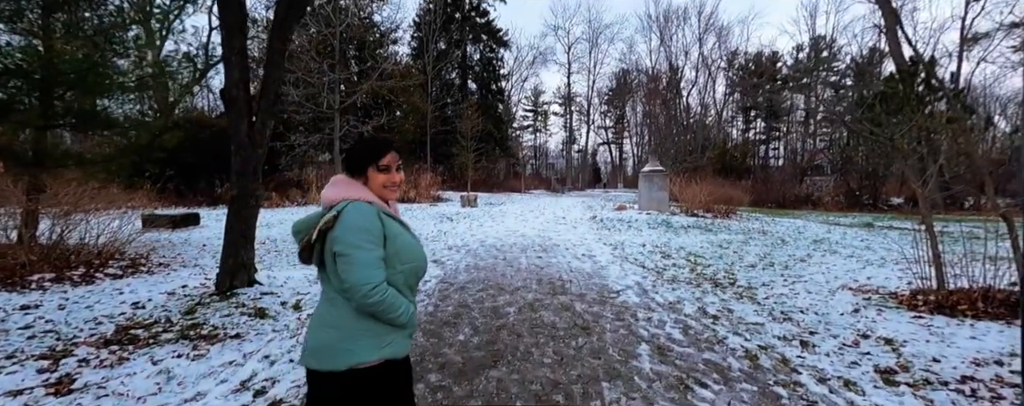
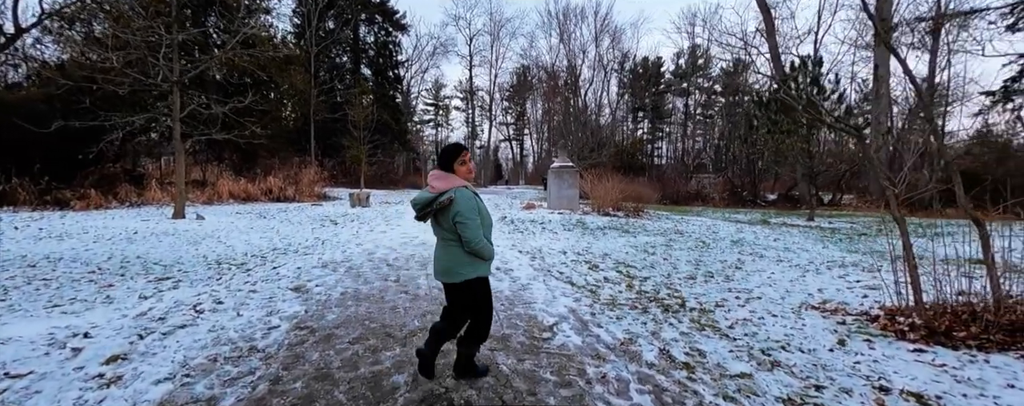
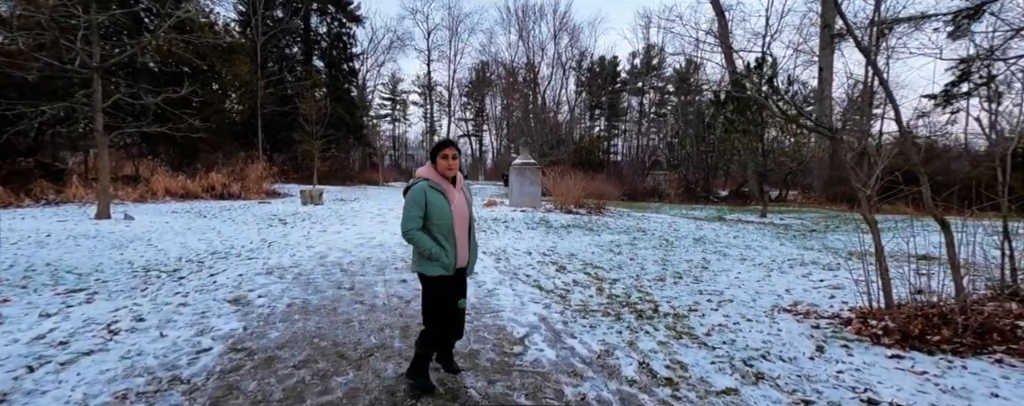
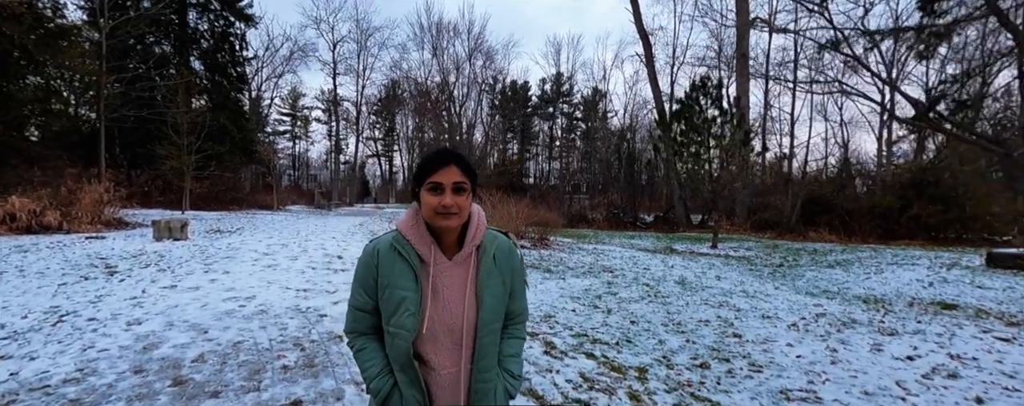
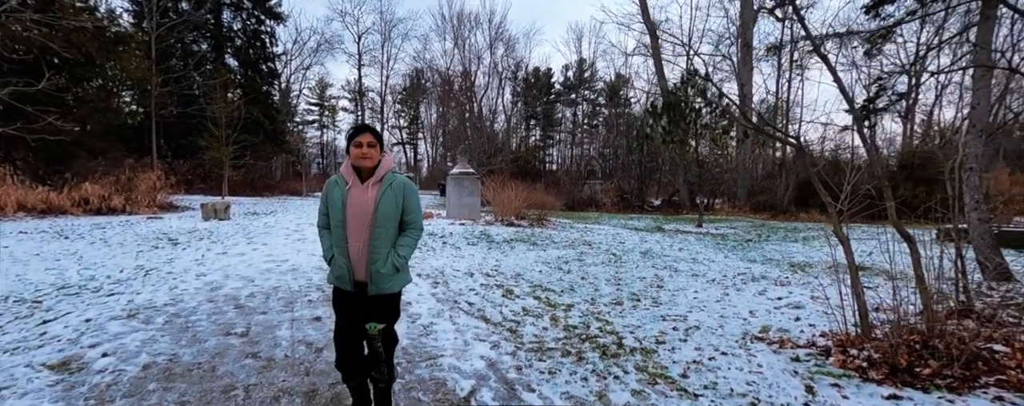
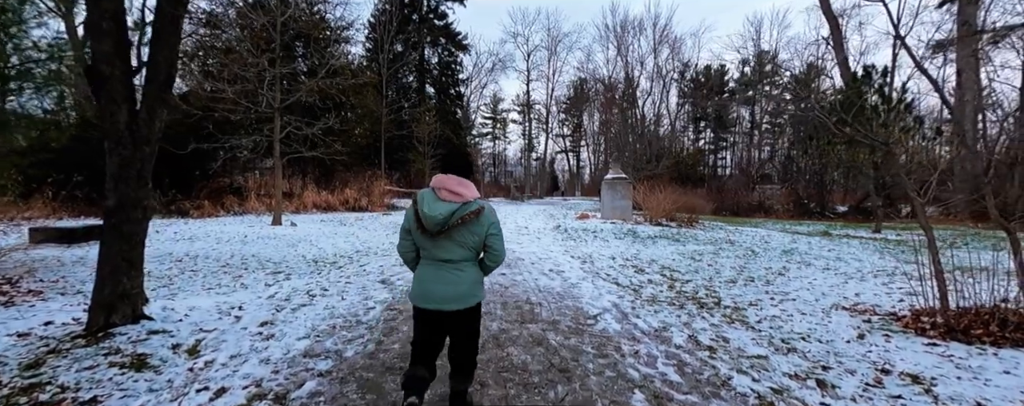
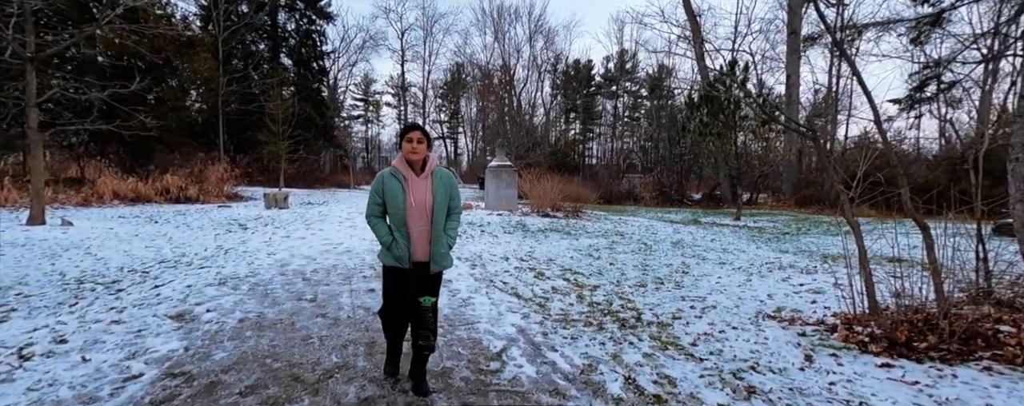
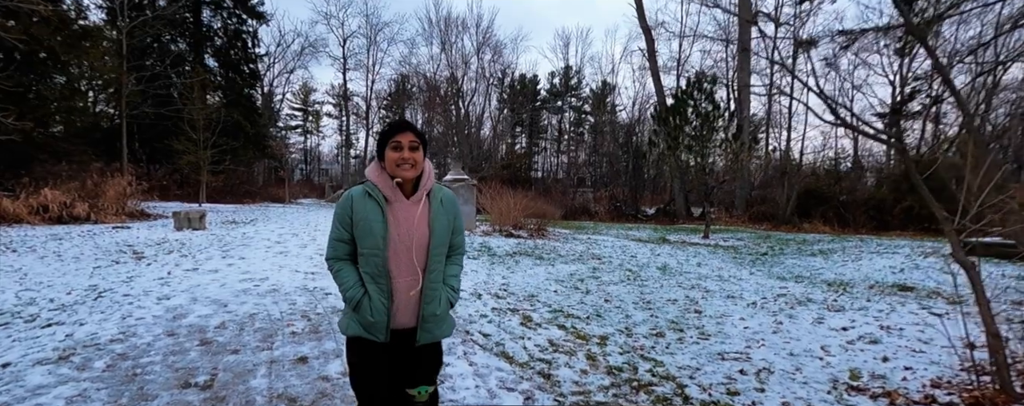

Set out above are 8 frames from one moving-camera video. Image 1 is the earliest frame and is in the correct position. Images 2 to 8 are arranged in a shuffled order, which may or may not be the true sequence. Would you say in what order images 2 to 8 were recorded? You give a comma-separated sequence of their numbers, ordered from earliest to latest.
6, 2, 3, 7, 5, 8, 4
